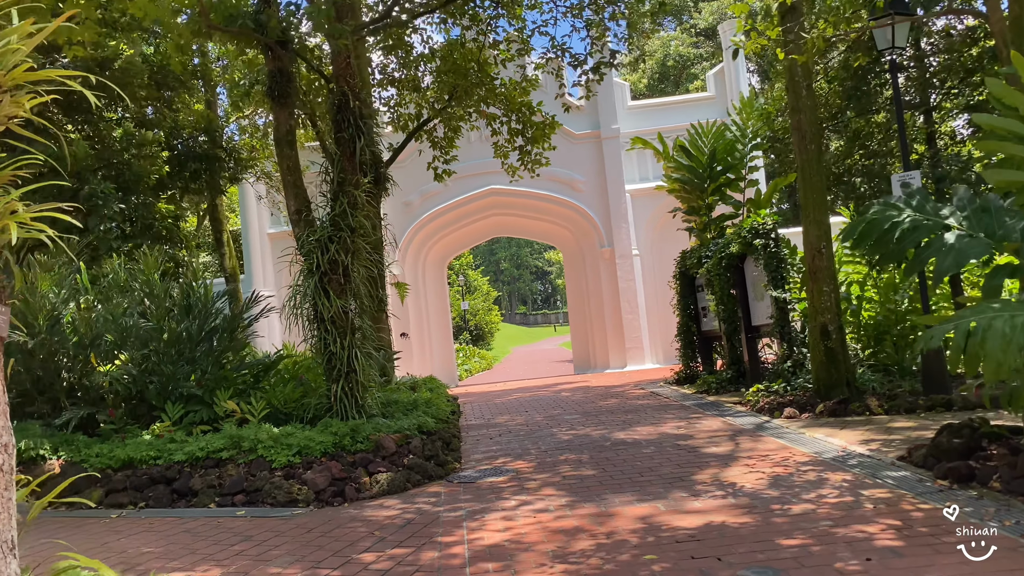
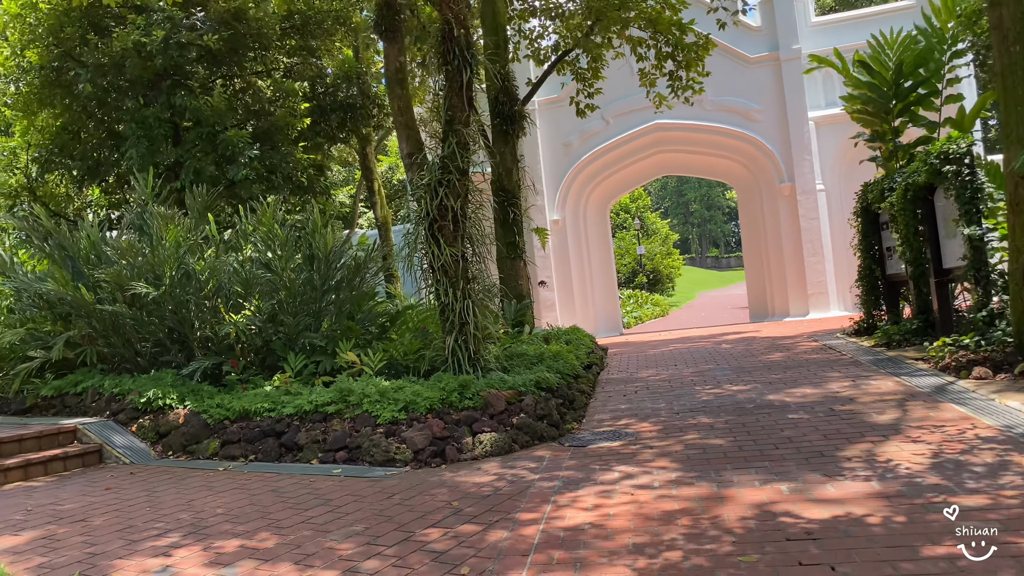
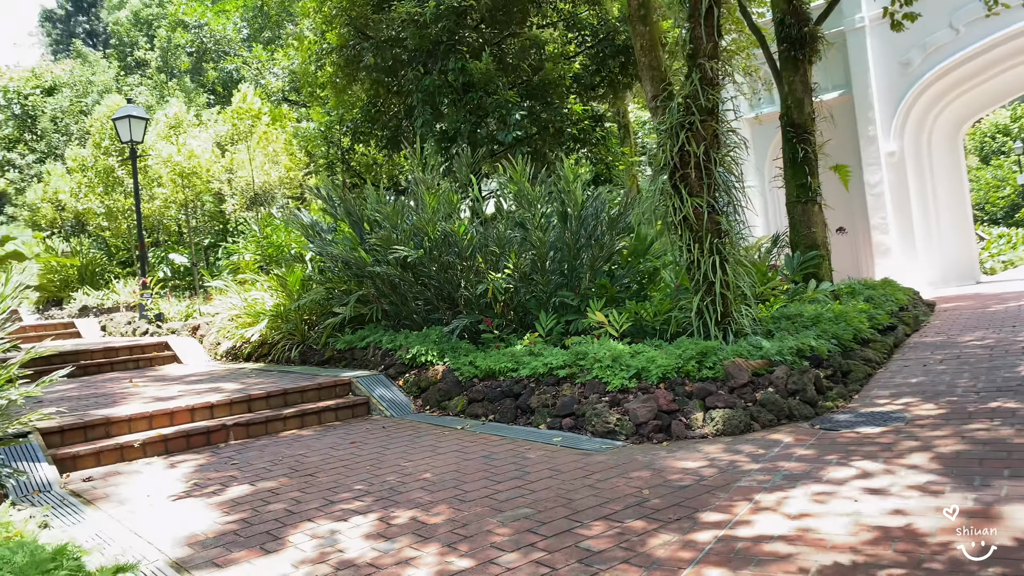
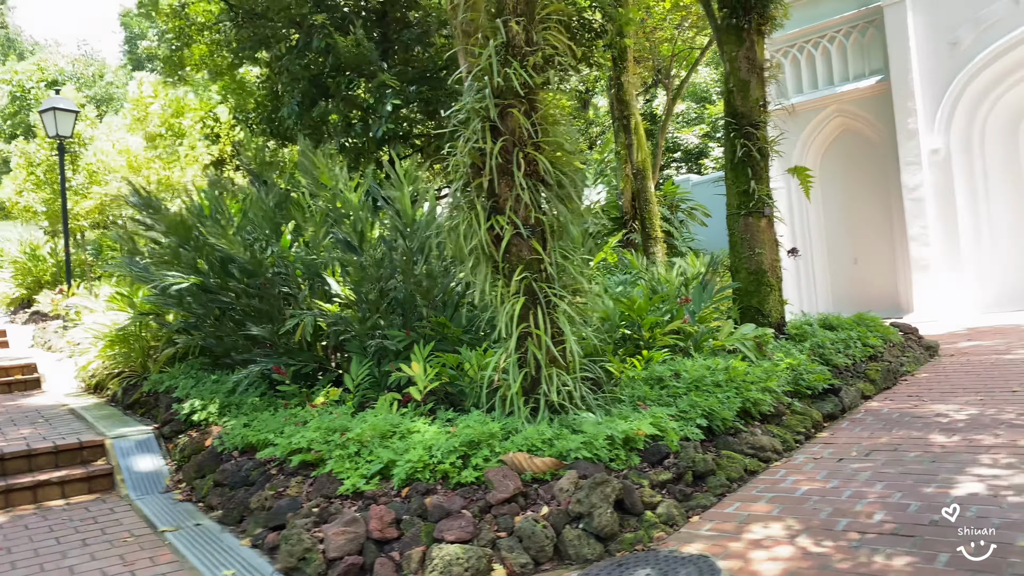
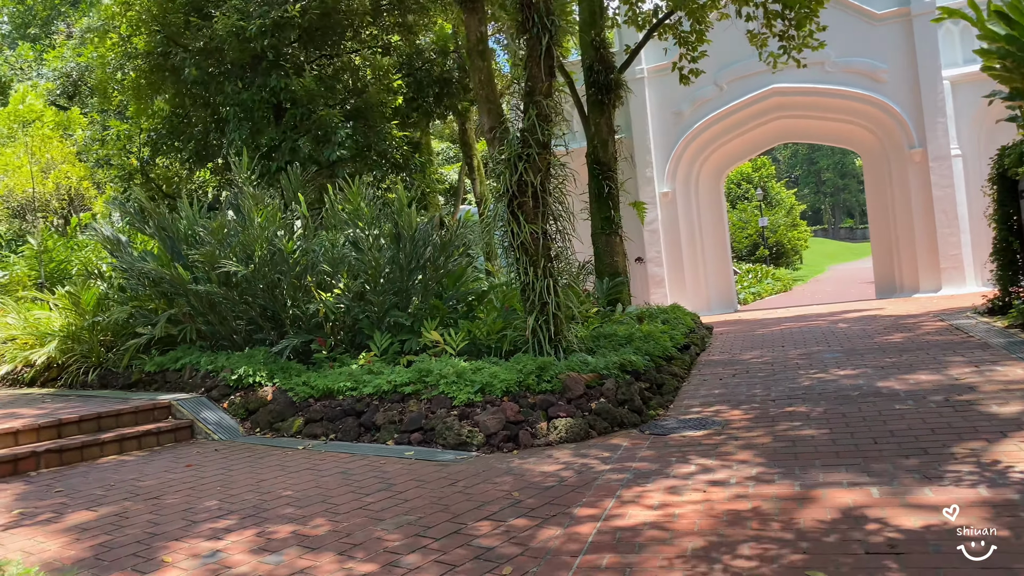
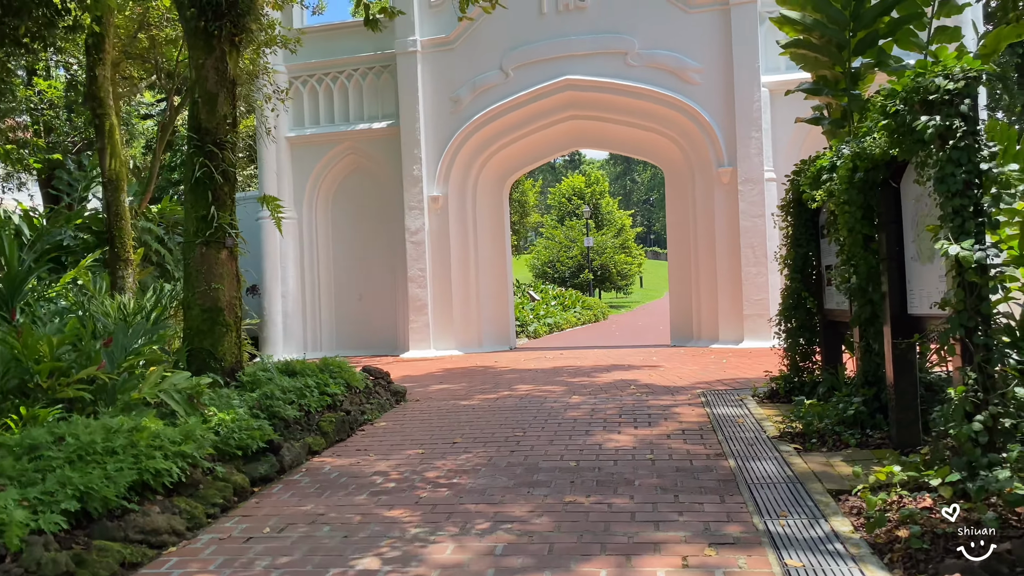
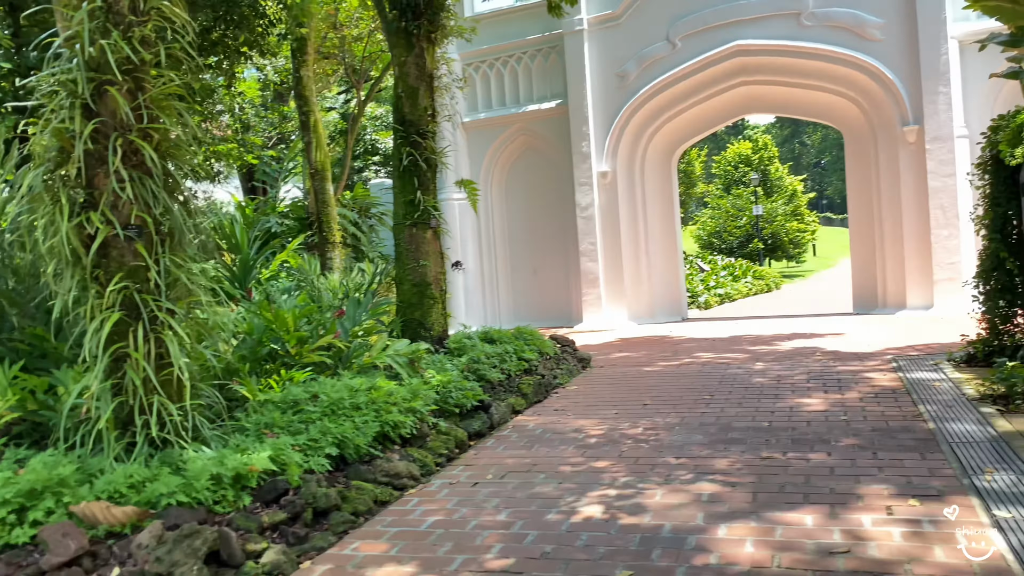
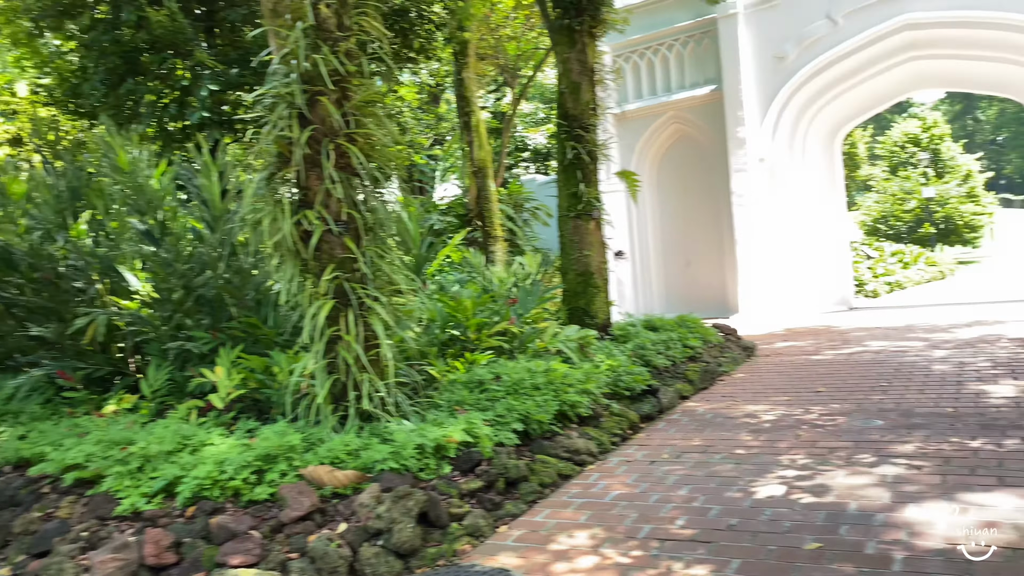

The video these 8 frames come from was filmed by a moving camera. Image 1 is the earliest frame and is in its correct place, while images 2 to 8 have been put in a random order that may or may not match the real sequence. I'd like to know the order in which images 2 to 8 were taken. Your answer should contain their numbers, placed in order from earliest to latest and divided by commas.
2, 5, 3, 4, 8, 7, 6
